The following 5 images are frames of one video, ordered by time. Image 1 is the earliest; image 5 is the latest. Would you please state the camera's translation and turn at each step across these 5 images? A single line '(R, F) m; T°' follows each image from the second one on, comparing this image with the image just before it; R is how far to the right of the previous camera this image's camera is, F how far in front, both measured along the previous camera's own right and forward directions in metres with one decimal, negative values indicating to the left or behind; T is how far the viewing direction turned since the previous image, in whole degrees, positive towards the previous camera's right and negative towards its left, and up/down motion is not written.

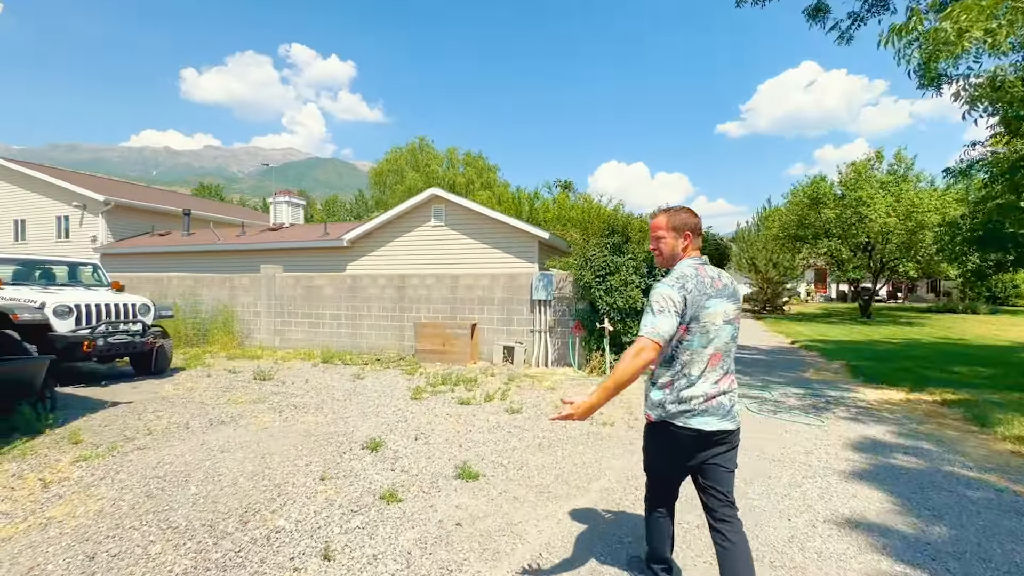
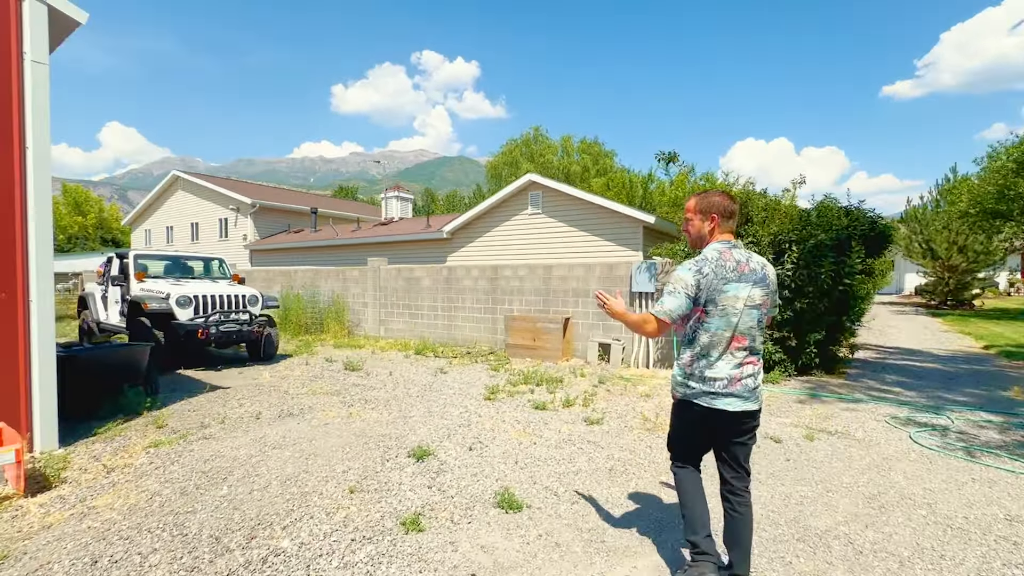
(+0.4, +0.7) m; -14°
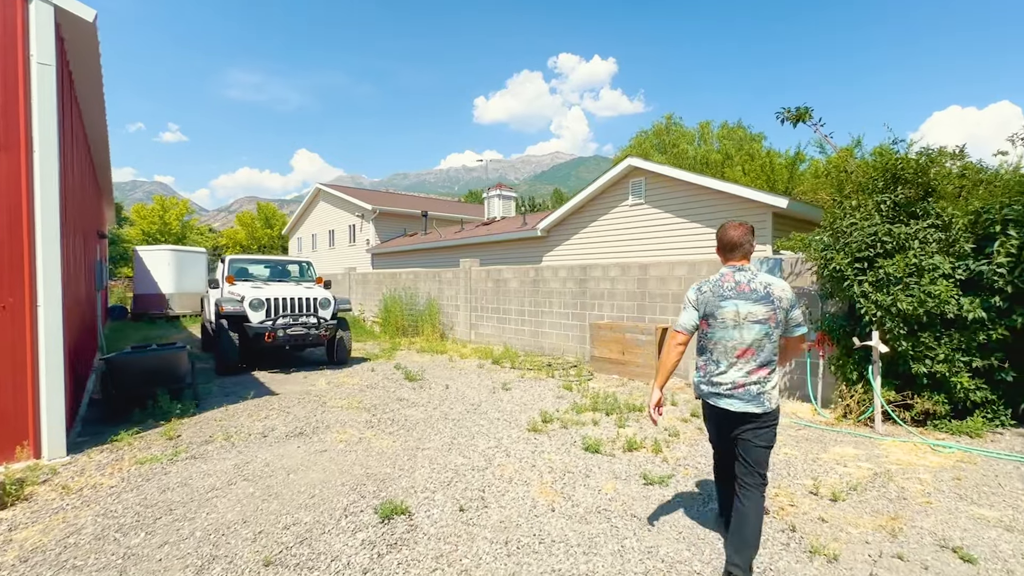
(+0.8, +1.2) m; -16°
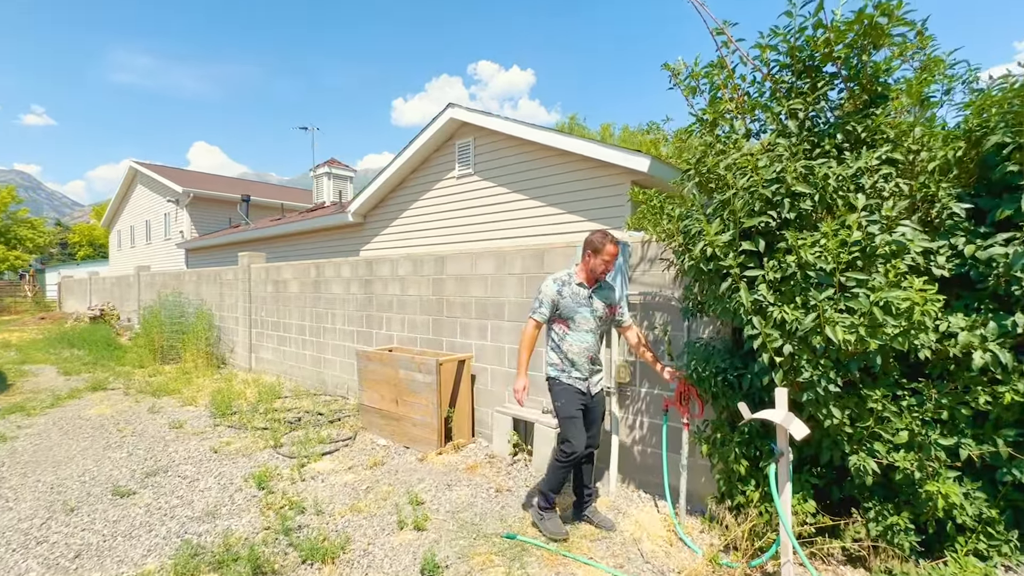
(+2.0, +2.7) m; +9°
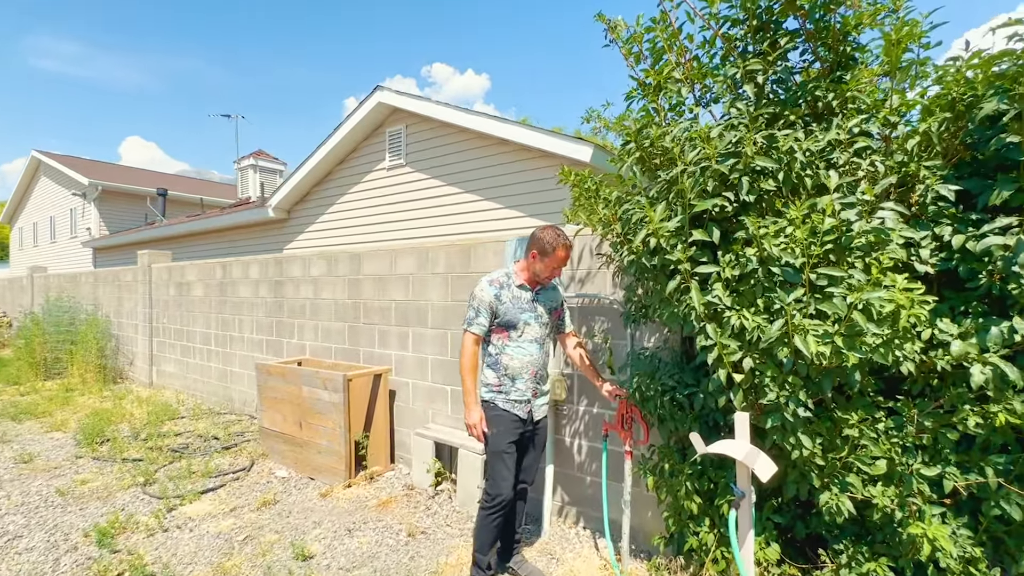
(+0.2, +0.5) m; +5°
